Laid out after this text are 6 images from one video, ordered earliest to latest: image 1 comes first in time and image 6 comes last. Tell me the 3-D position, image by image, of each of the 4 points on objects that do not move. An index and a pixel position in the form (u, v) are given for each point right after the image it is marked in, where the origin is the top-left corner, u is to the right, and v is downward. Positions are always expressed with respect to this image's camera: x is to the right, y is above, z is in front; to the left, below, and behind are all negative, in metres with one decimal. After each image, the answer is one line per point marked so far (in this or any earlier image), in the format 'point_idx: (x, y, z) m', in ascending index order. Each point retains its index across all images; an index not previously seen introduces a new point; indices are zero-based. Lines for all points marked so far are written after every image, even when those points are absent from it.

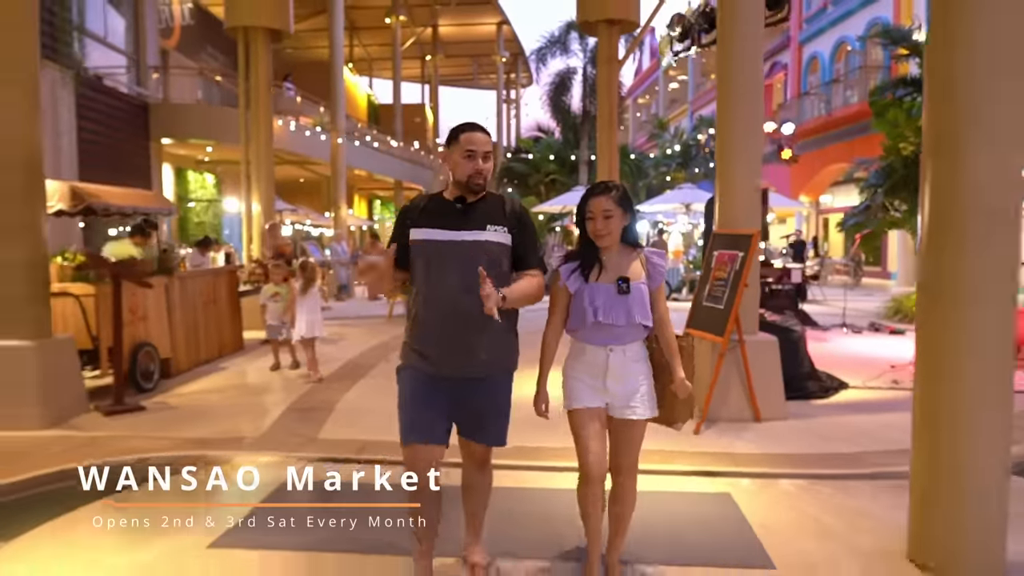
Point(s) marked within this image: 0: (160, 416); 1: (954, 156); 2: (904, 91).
0: (-2.6, -1.0, +5.9) m
1: (+1.7, +0.6, +3.0) m
2: (+6.2, +3.1, +12.5) m
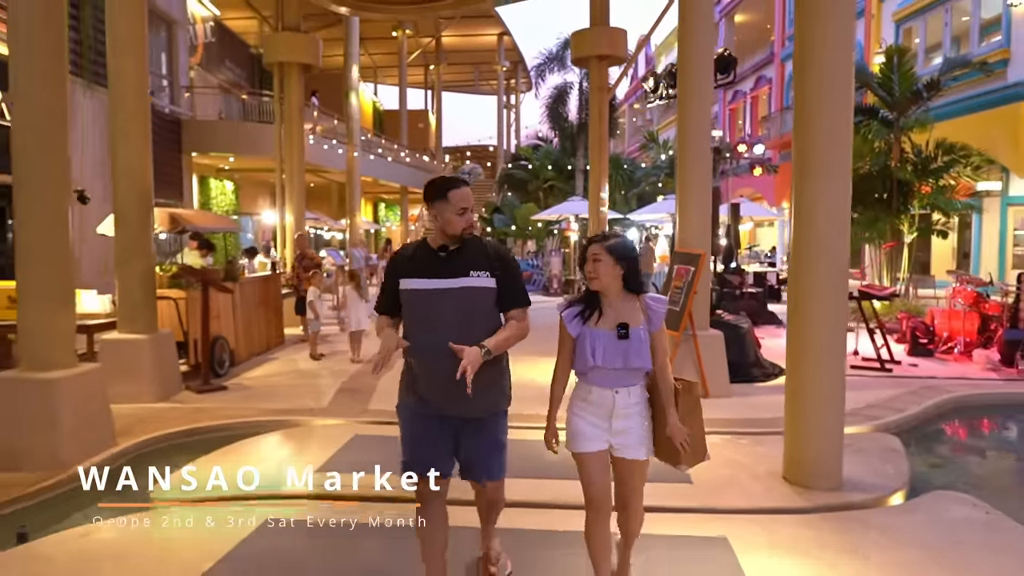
0: (-2.6, -1.0, +7.6) m
1: (+1.7, +0.5, +4.7) m
2: (+6.2, +3.0, +14.1) m
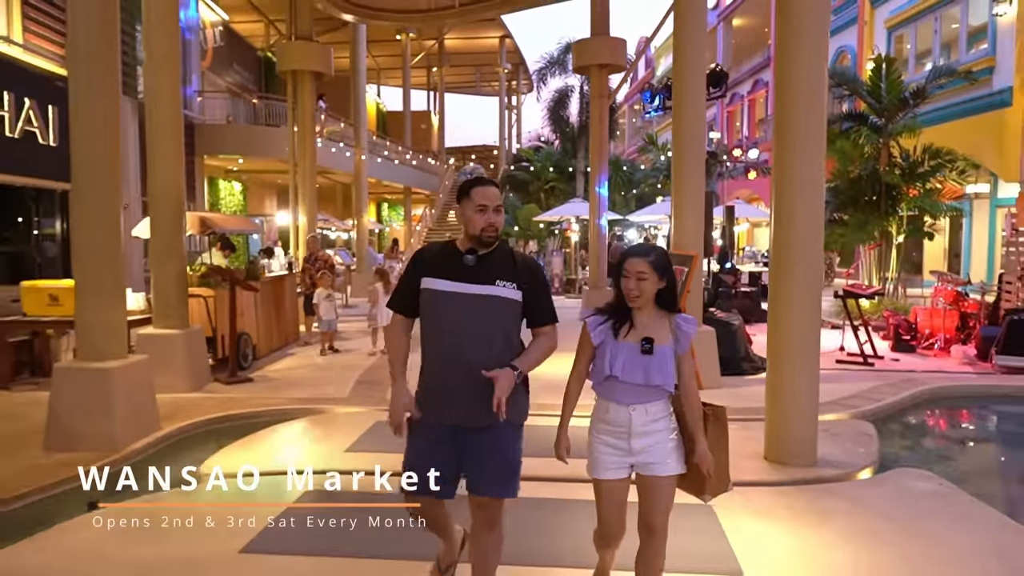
0: (-2.5, -1.0, +8.1) m
1: (+1.8, +0.5, +5.2) m
2: (+6.3, +3.1, +14.7) m
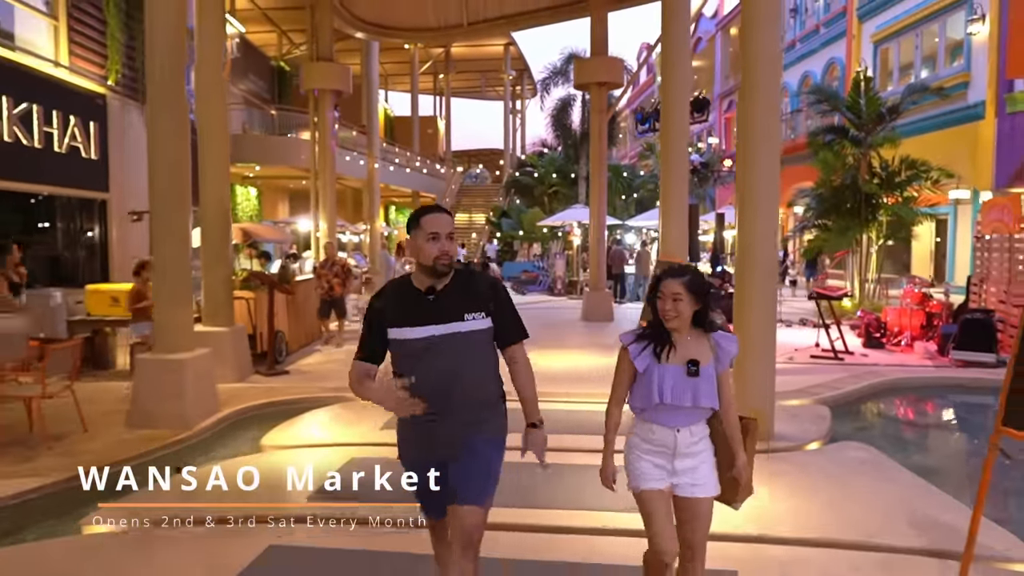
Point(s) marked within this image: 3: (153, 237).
0: (-2.5, -1.0, +9.2) m
1: (+1.9, +0.5, +6.3) m
2: (+6.4, +3.0, +15.7) m
3: (-3.1, +0.4, +6.8) m
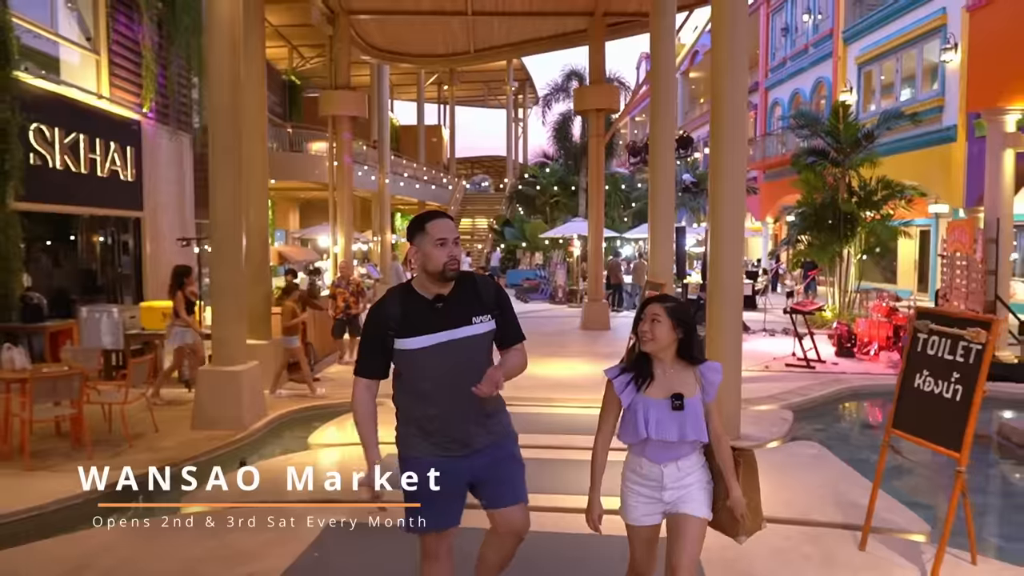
0: (-2.4, -1.3, +10.4) m
1: (+1.9, +0.3, +7.5) m
2: (+6.5, +2.8, +16.9) m
3: (-3.0, +0.2, +8.0) m
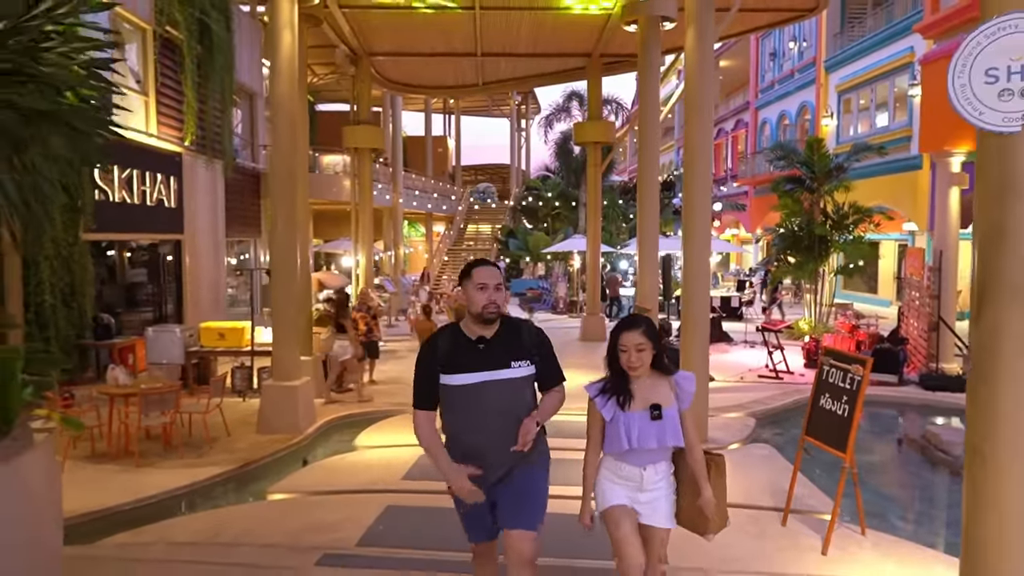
0: (-2.3, -1.6, +12.1) m
1: (+2.0, -0.1, +9.1) m
2: (+6.6, +2.4, +18.6) m
3: (-2.9, -0.1, +9.7) m
